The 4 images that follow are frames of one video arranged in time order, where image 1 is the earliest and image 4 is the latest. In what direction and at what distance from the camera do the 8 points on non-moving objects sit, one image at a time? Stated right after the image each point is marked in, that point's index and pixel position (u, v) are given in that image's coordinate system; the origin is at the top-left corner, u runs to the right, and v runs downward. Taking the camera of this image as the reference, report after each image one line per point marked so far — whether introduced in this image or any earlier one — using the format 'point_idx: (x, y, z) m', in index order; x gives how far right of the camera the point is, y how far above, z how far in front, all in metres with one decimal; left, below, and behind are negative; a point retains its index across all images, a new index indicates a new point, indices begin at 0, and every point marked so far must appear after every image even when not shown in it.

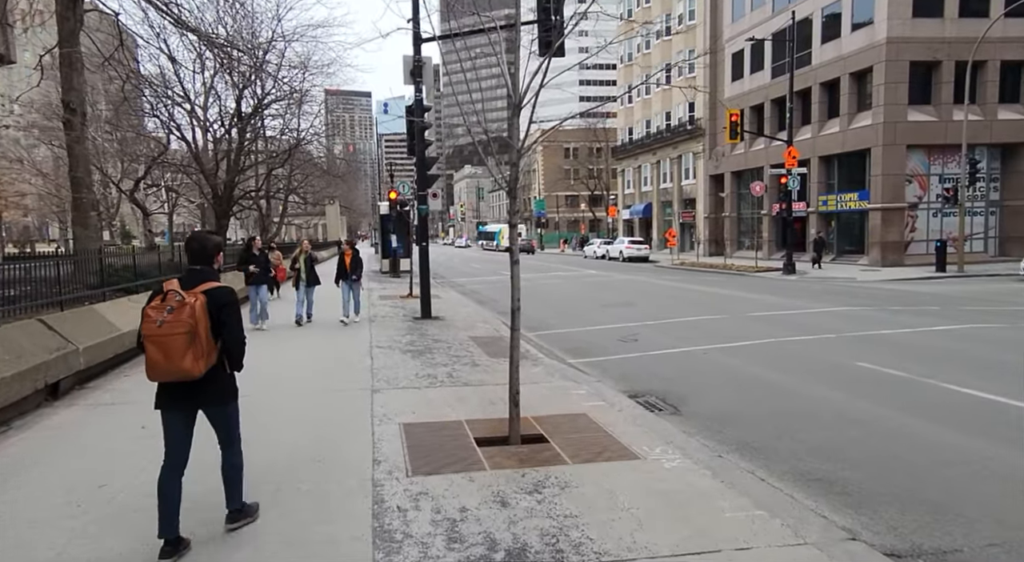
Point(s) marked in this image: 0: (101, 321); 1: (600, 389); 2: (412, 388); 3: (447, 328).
0: (-4.6, -0.4, +7.9) m
1: (+0.9, -1.1, +7.0) m
2: (-1.0, -1.1, +7.0) m
3: (-1.1, -0.8, +12.1) m
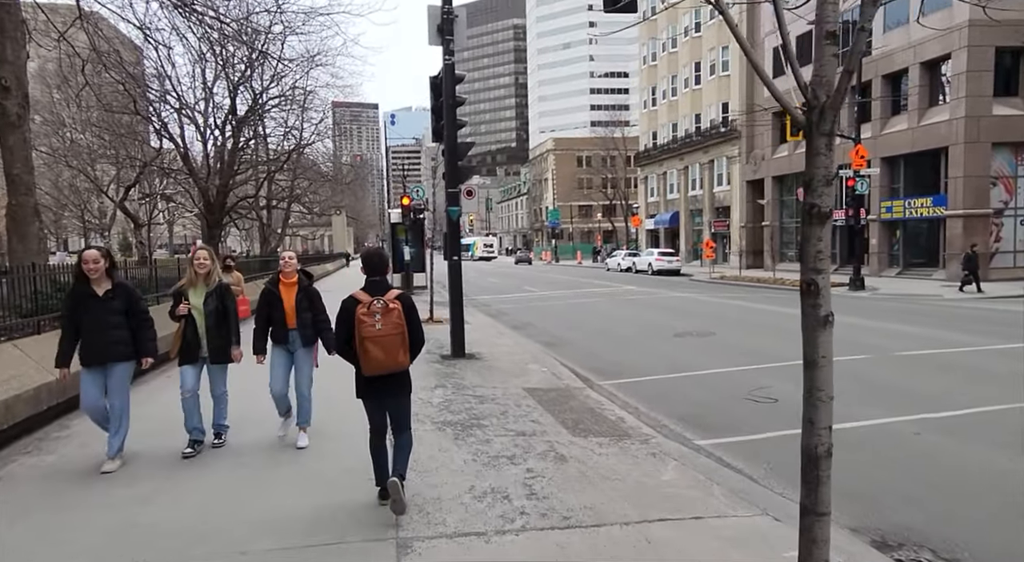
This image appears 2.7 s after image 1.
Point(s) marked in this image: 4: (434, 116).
0: (-3.8, -0.7, +4.7) m
1: (+1.6, -1.3, +3.7) m
2: (-0.2, -1.3, +3.7) m
3: (-0.3, -1.2, +8.8) m
4: (-1.2, +2.4, +10.5) m
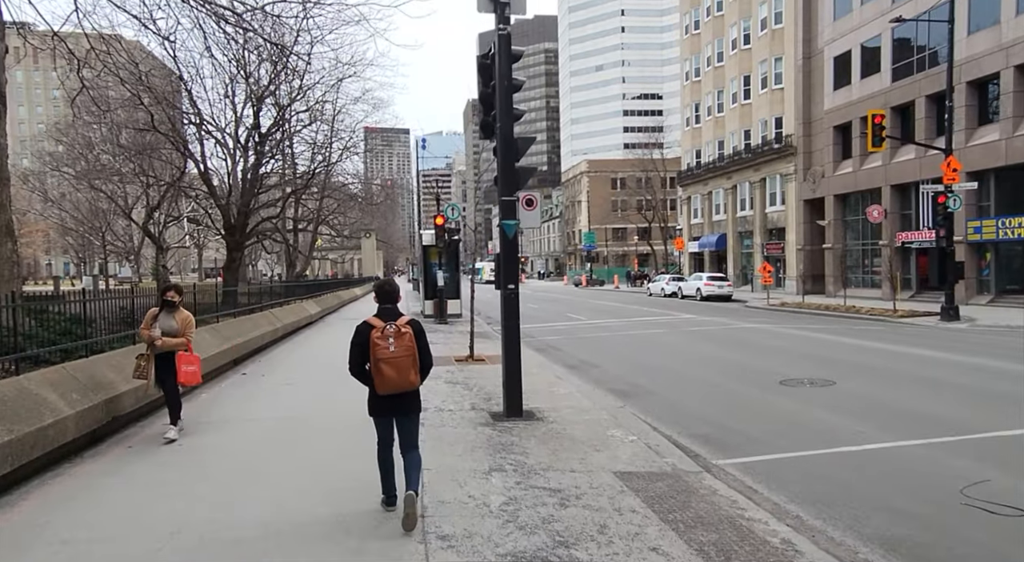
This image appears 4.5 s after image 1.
0: (-3.2, -0.9, +2.5) m
1: (+2.1, -1.5, +1.3) m
2: (+0.3, -1.5, +1.4) m
3: (+0.4, -1.5, +6.5) m
4: (-0.4, +2.0, +8.3) m
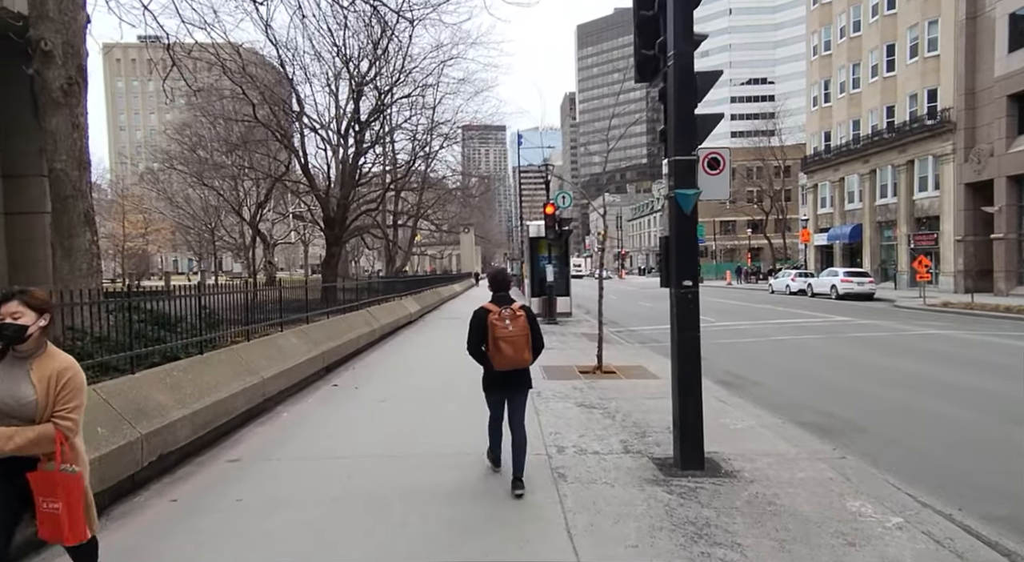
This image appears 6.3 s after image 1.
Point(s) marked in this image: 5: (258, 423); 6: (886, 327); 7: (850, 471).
0: (-2.5, -0.9, +0.6) m
1: (+2.6, -1.5, -1.3) m
2: (+0.8, -1.5, -0.9) m
3: (+1.6, -1.5, +4.1) m
4: (+1.1, +2.1, +6.0) m
5: (-2.7, -1.5, +7.6) m
6: (+9.0, -1.1, +16.9) m
7: (+2.6, -1.5, +5.4) m
